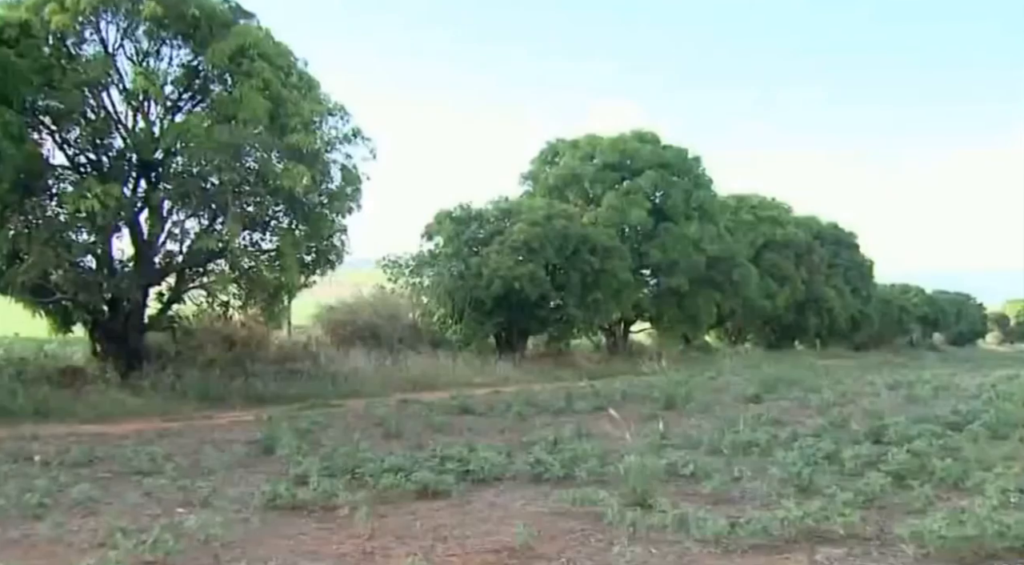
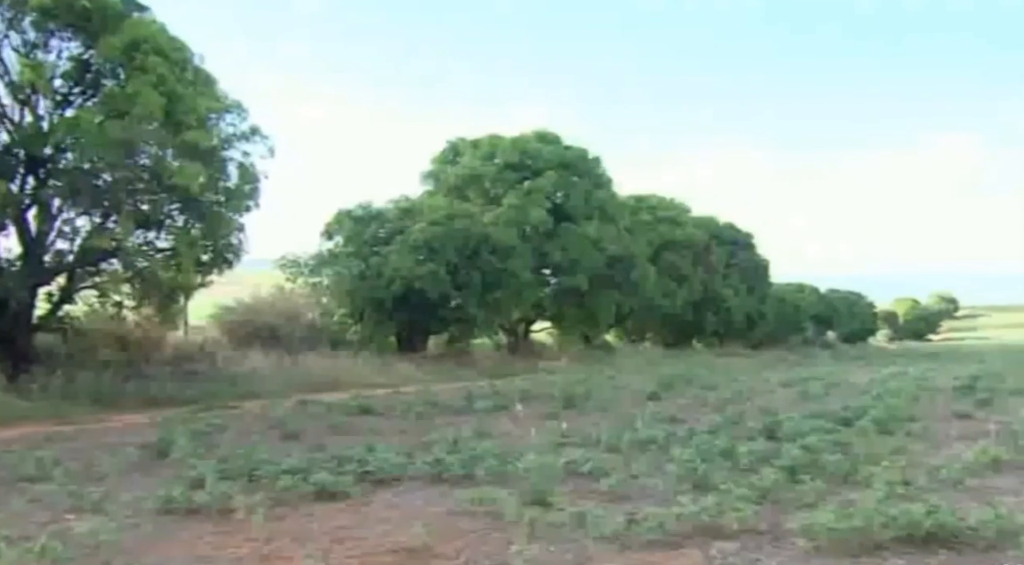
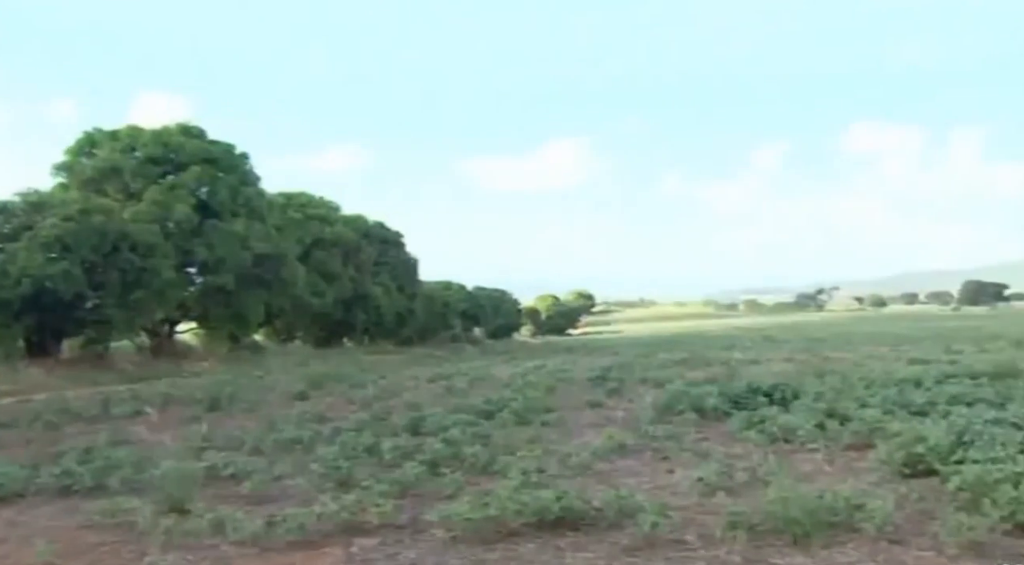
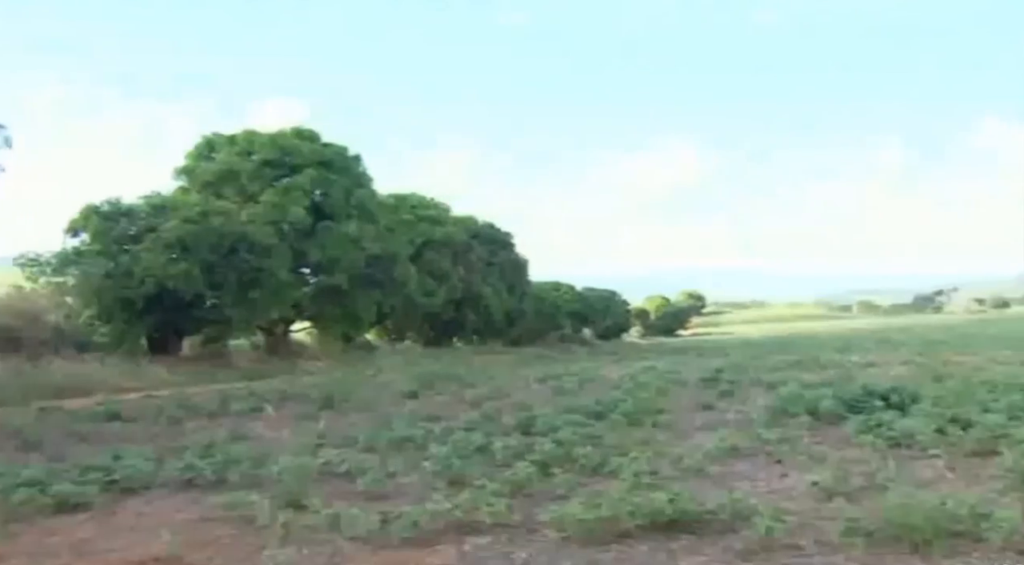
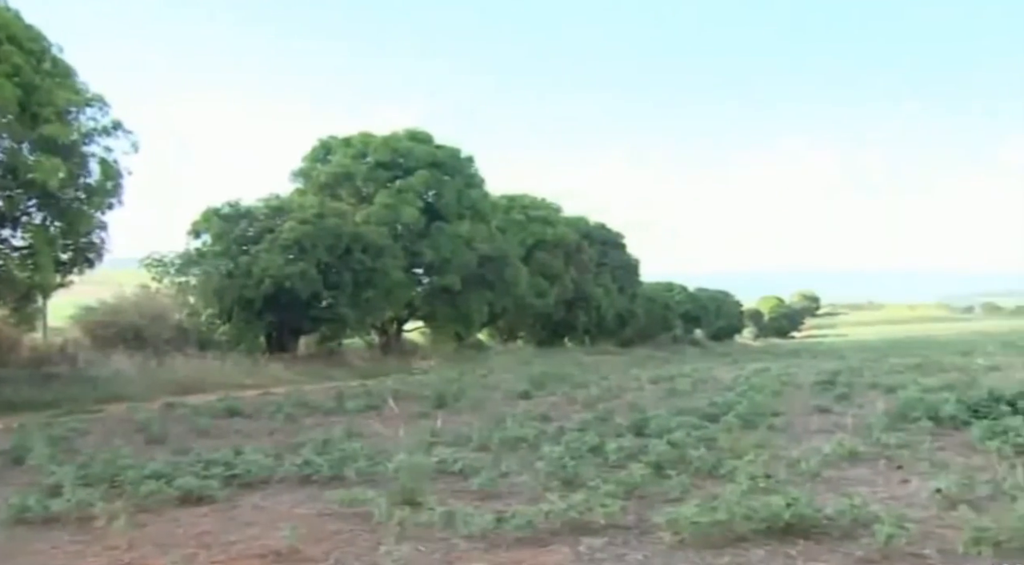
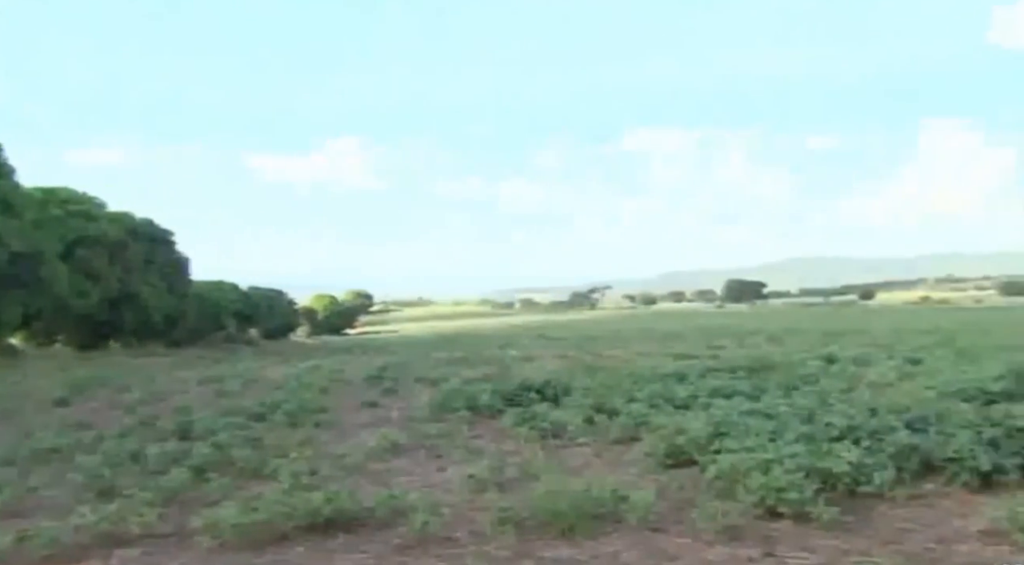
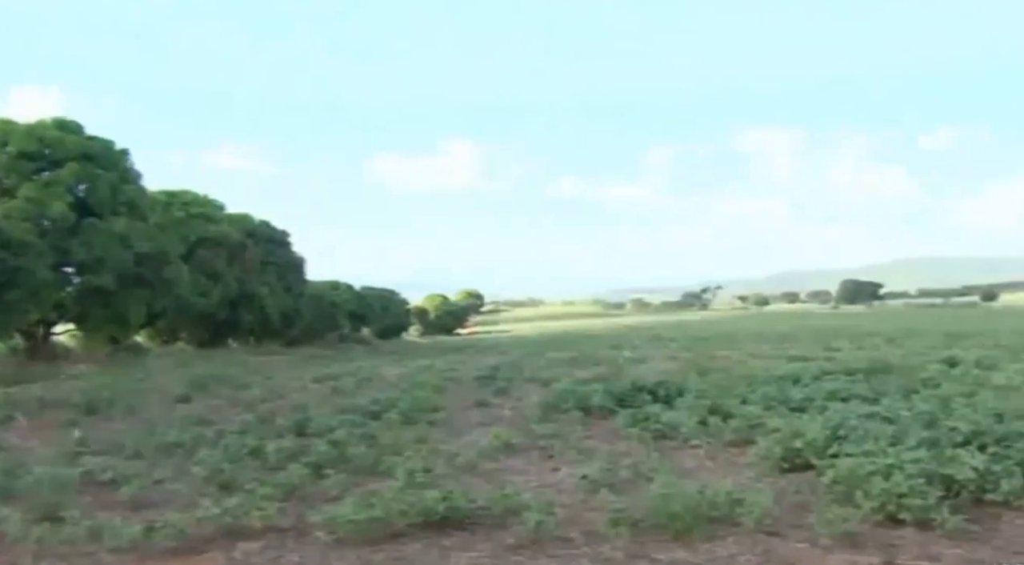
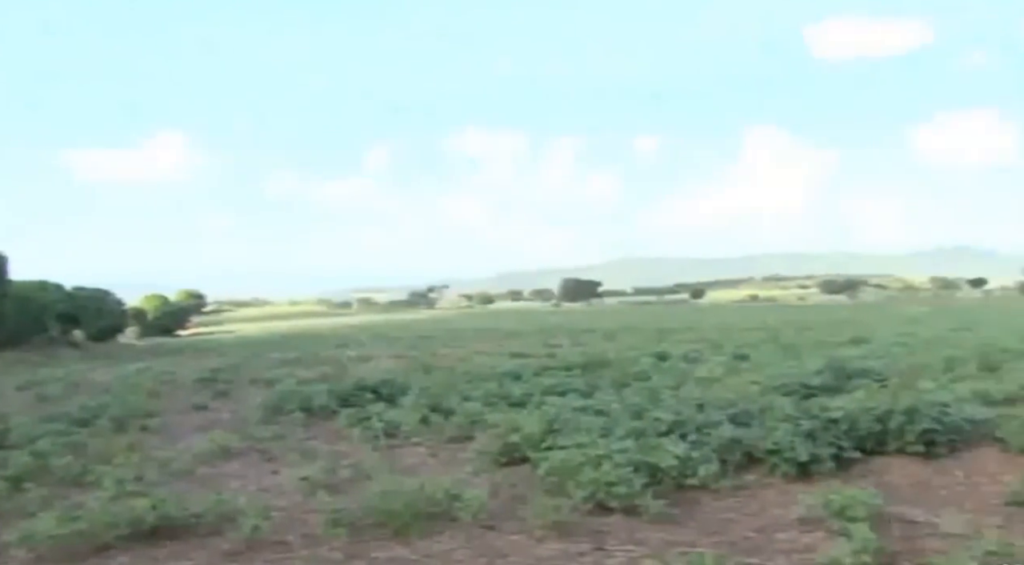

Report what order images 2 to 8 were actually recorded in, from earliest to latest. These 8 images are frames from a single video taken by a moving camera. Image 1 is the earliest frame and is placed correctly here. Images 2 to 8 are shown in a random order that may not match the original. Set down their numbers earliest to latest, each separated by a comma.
2, 5, 4, 3, 7, 6, 8
